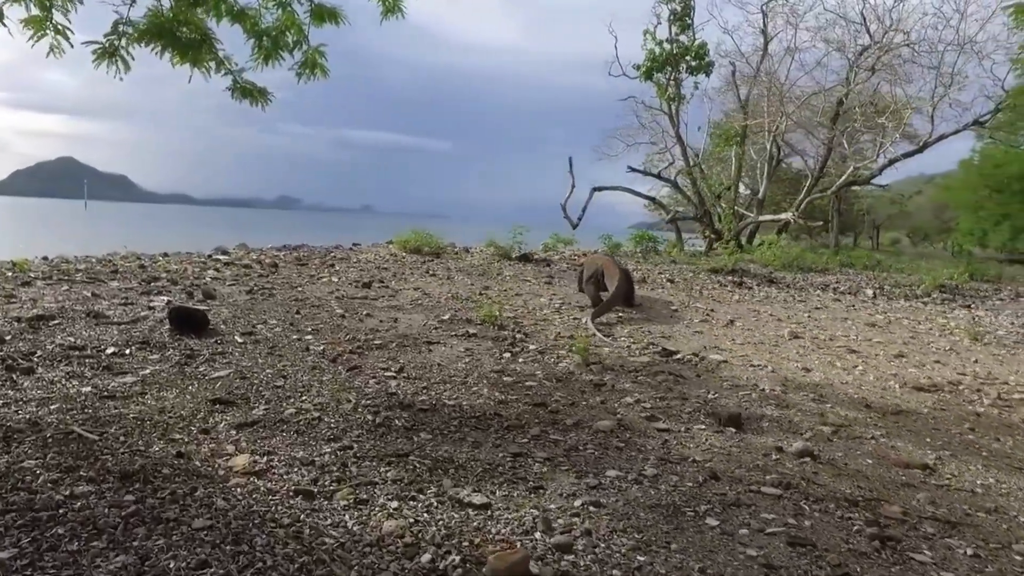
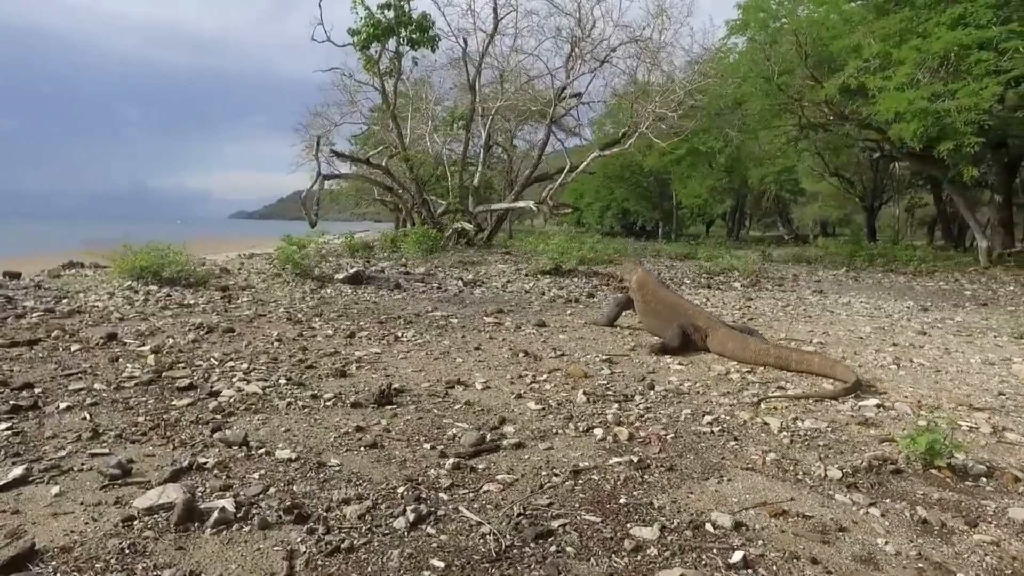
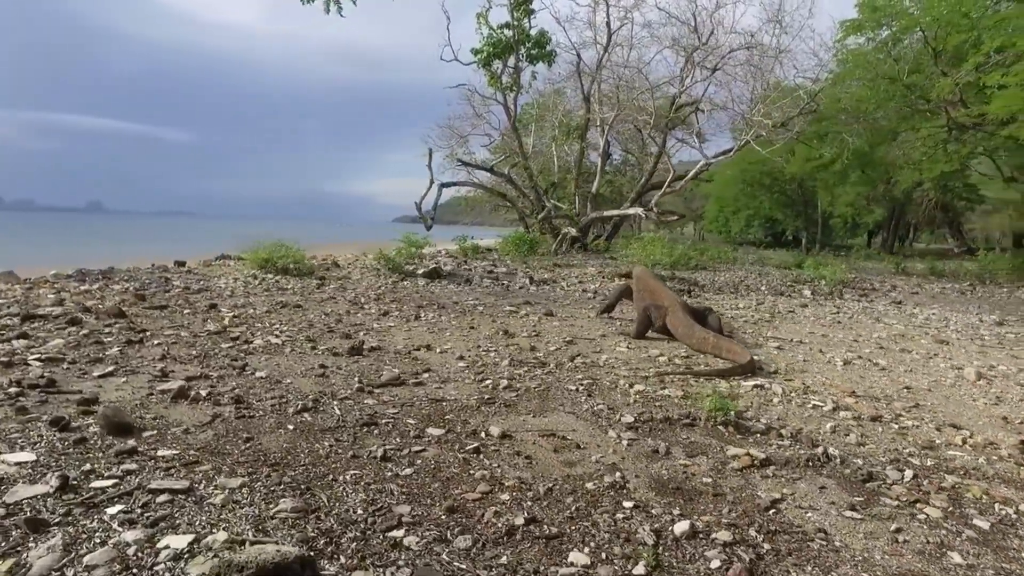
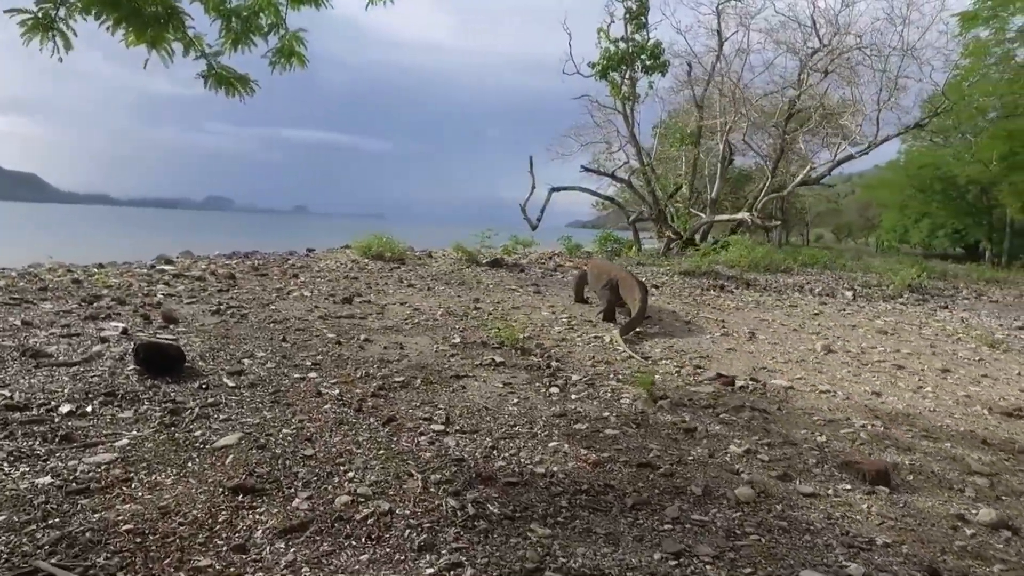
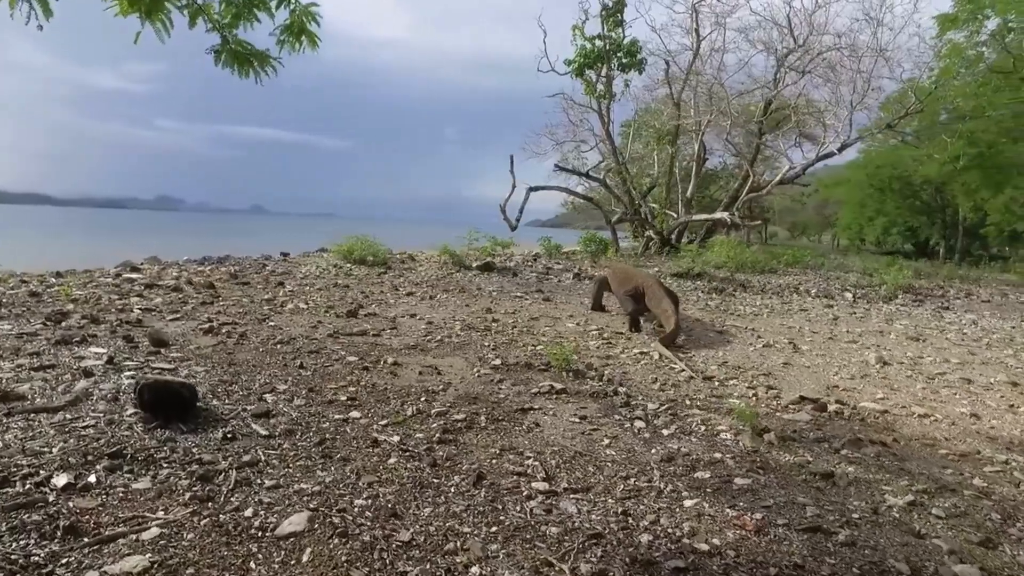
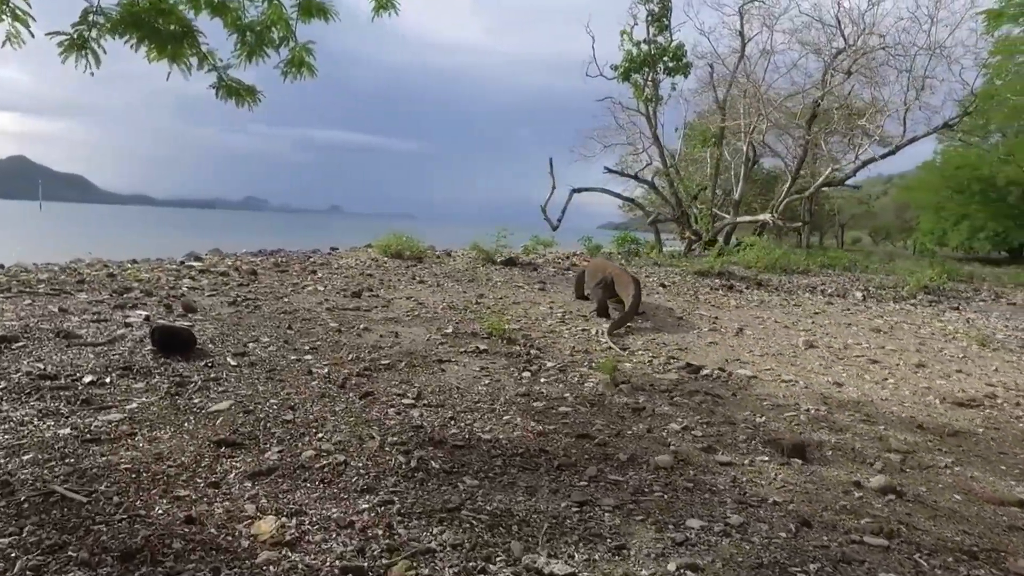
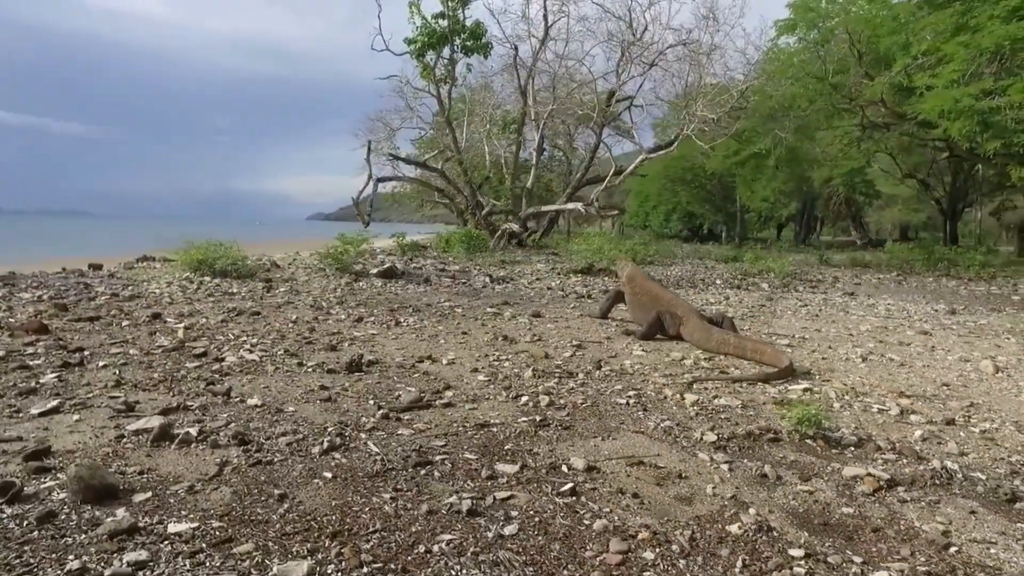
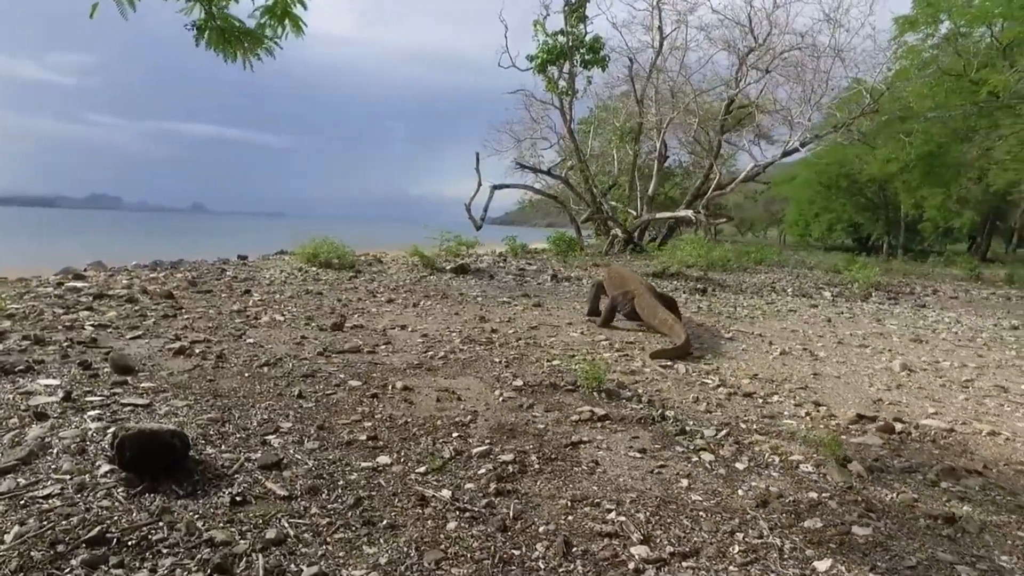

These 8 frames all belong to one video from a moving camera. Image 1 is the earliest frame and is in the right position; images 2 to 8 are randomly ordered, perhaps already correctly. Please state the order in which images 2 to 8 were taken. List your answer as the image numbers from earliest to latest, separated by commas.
6, 4, 5, 8, 3, 7, 2
